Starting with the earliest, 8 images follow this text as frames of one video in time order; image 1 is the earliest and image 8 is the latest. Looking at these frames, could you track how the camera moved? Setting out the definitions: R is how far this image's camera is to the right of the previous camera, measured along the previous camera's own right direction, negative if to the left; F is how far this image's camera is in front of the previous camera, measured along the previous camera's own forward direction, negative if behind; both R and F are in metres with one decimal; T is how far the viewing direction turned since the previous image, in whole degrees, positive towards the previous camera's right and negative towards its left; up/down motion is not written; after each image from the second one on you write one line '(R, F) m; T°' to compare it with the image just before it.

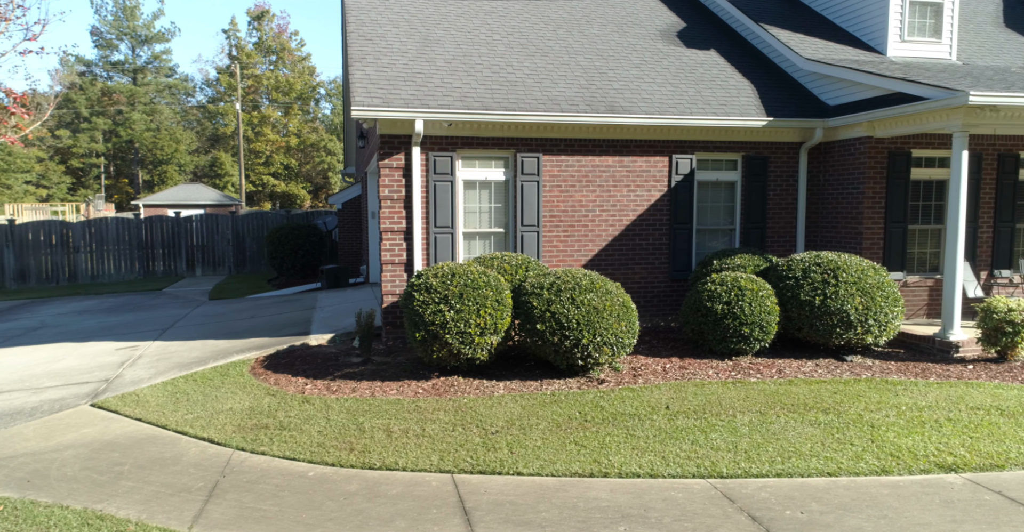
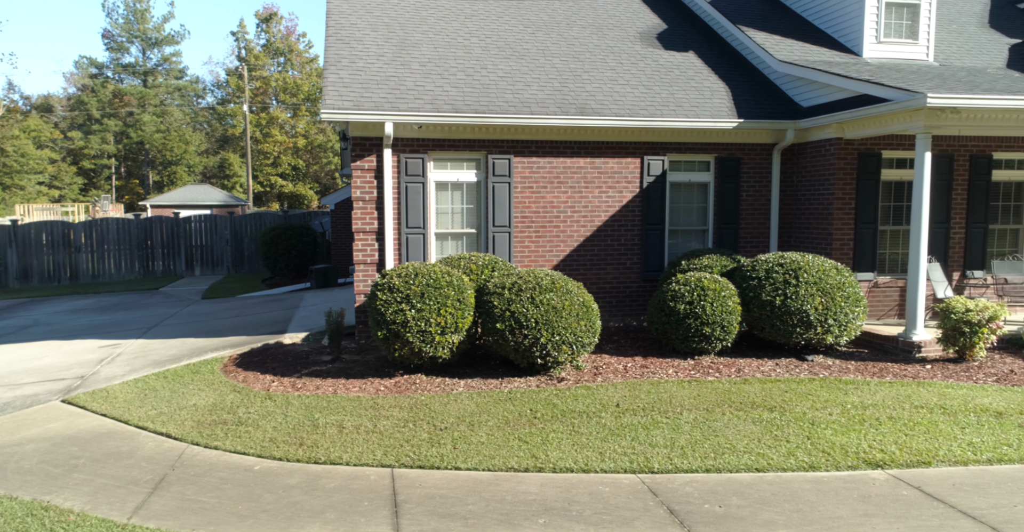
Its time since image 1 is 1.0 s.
(+0.5, -0.1) m; -1°
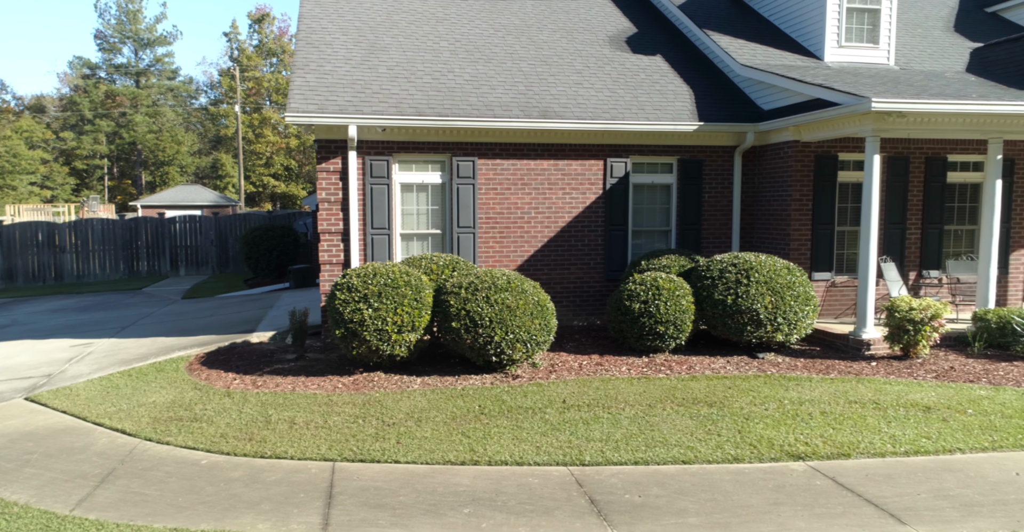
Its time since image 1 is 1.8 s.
(+0.5, -0.2) m; 0°
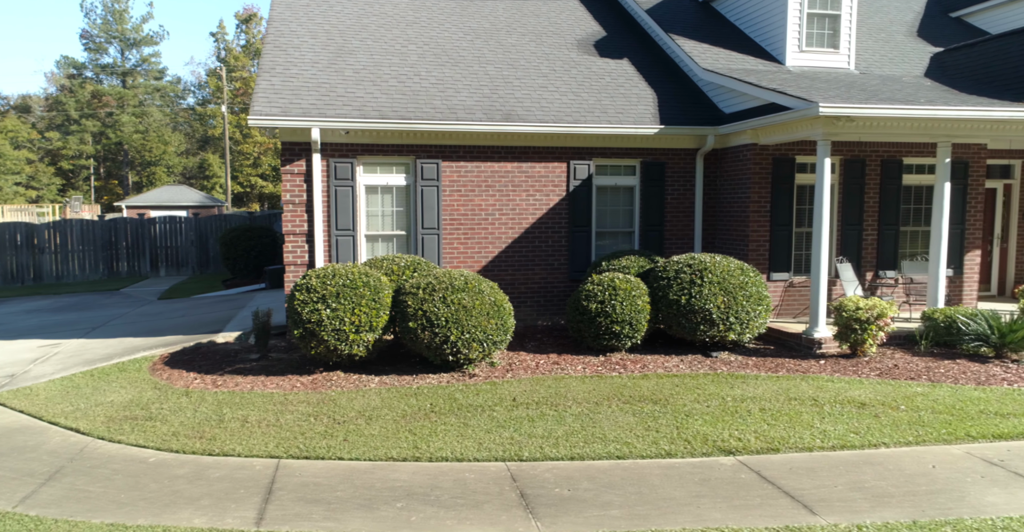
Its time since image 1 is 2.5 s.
(+0.4, -0.2) m; +1°
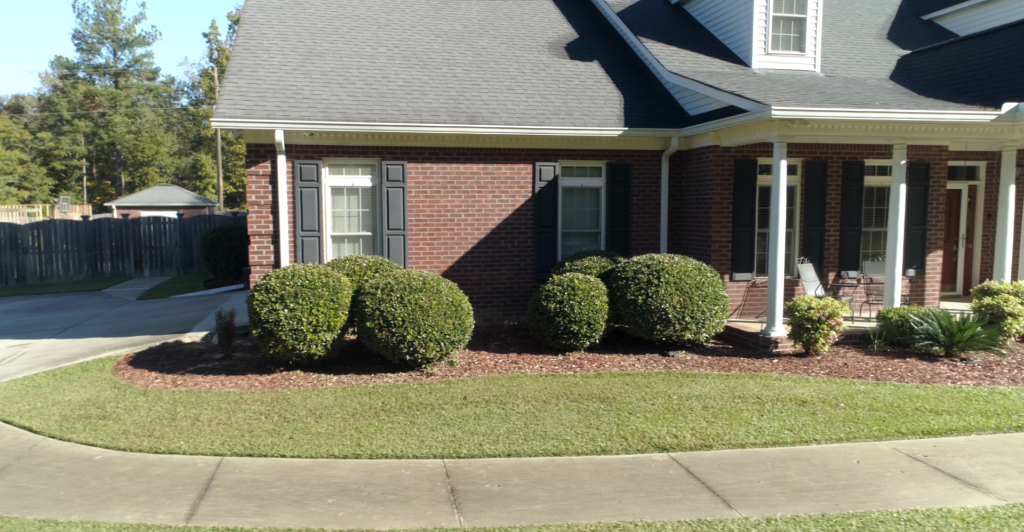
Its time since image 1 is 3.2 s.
(+0.5, -0.1) m; 0°
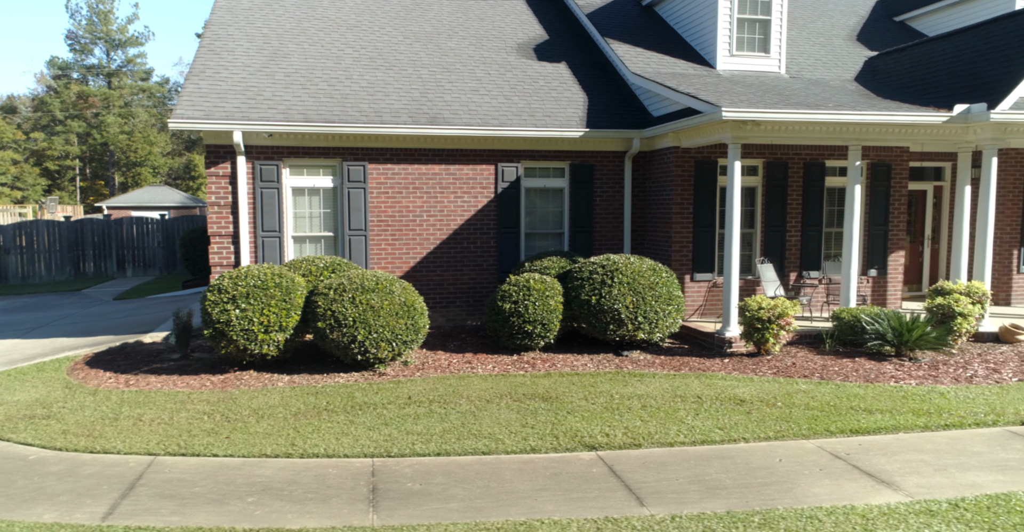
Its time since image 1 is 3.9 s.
(+0.5, 0.0) m; 0°
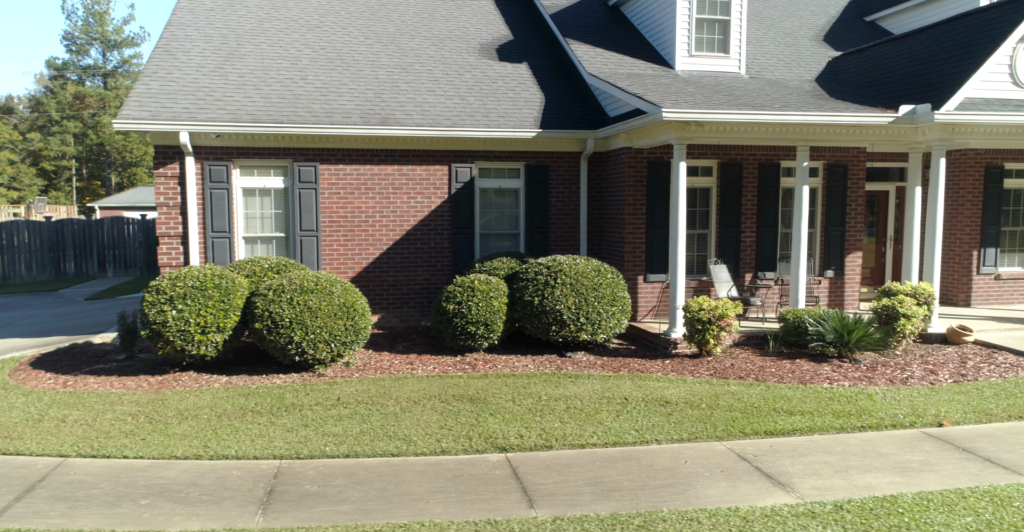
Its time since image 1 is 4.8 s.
(+0.7, 0.0) m; 0°
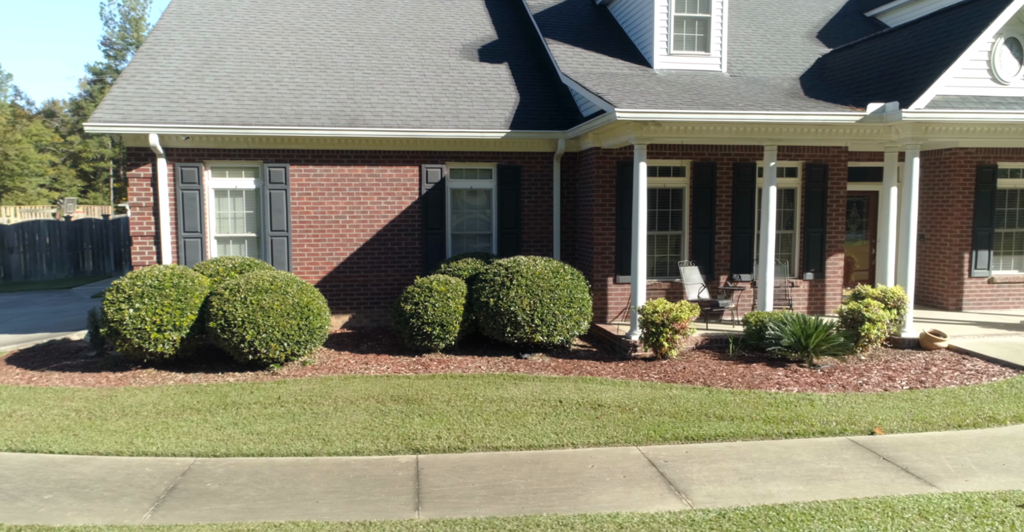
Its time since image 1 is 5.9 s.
(+0.9, +0.1) m; -2°
